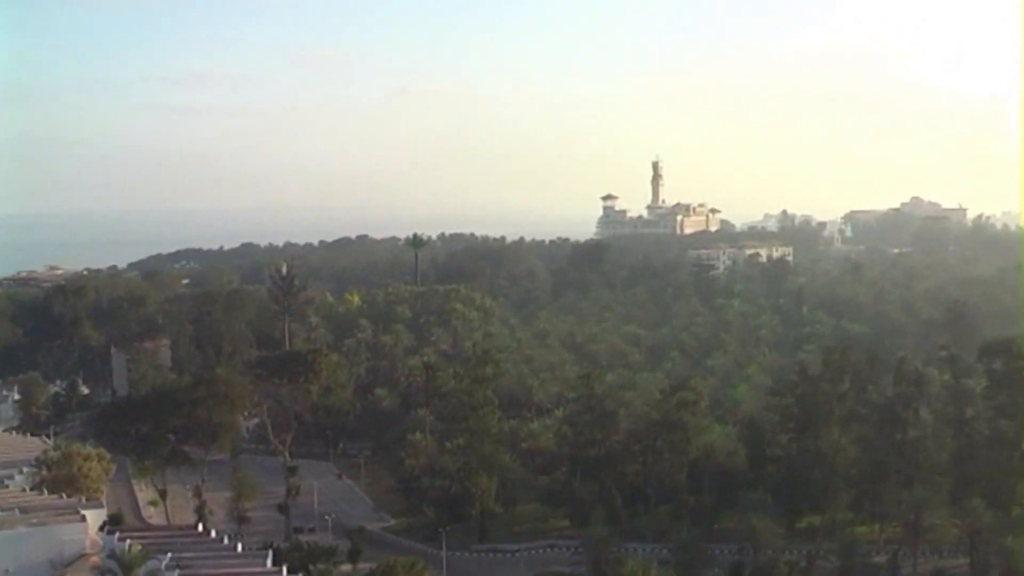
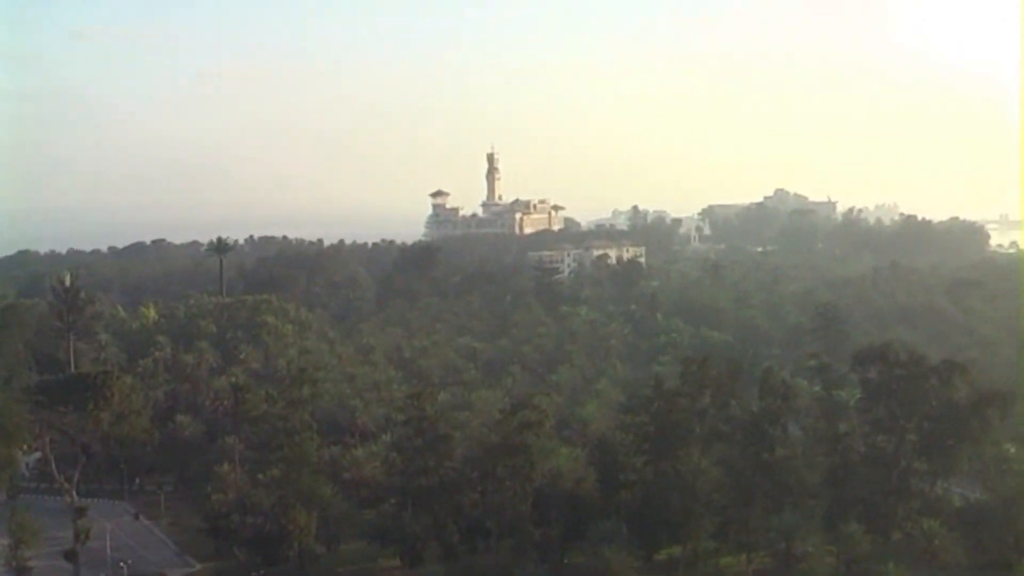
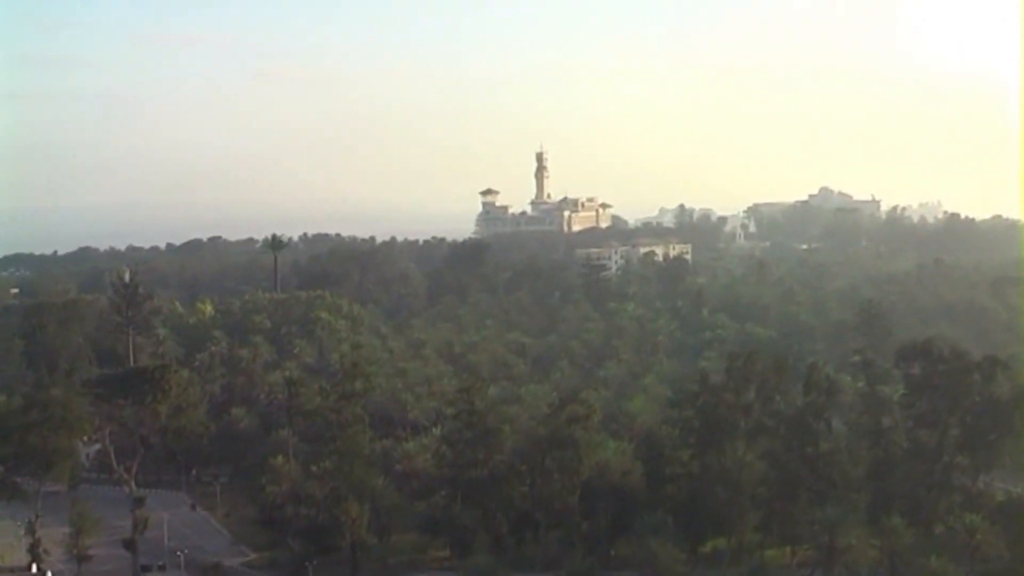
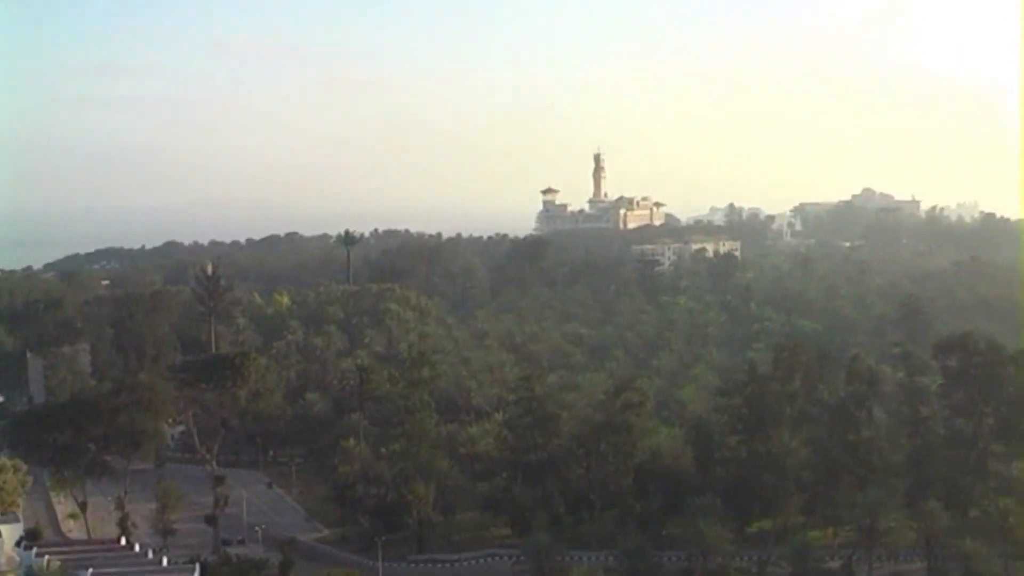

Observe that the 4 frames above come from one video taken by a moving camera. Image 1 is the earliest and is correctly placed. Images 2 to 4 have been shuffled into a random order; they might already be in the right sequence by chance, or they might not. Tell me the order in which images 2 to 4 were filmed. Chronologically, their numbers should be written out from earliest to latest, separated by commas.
4, 3, 2
